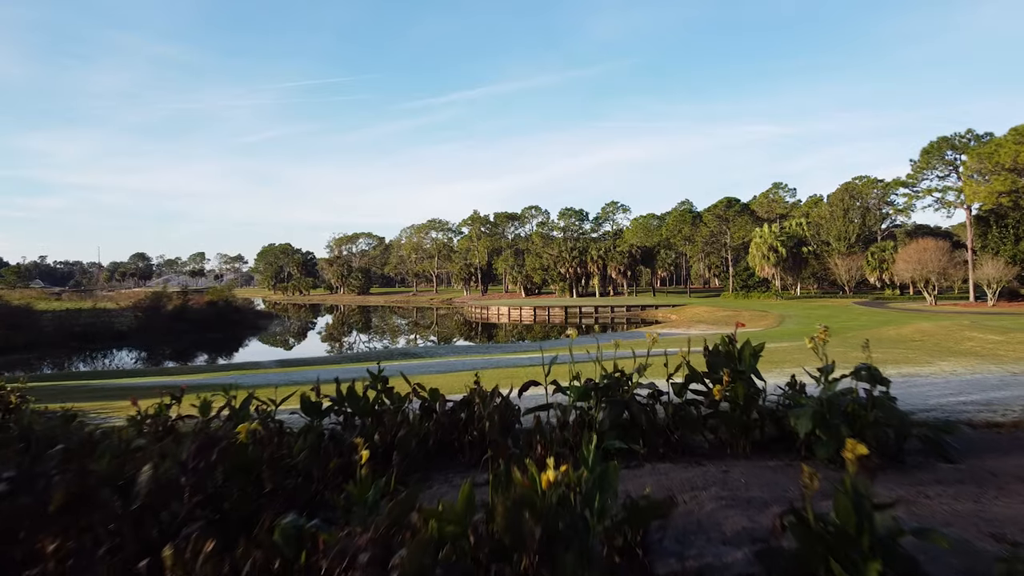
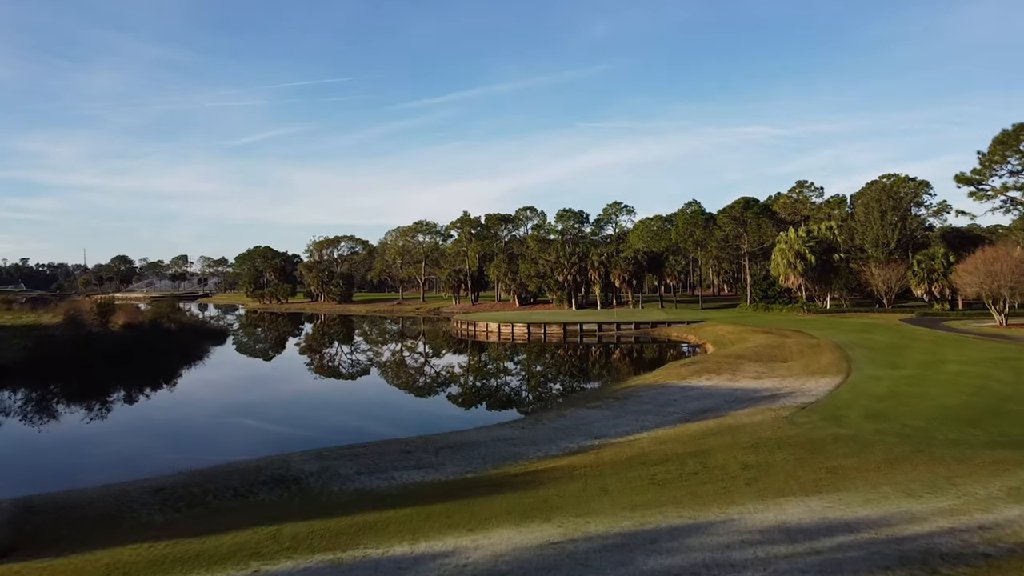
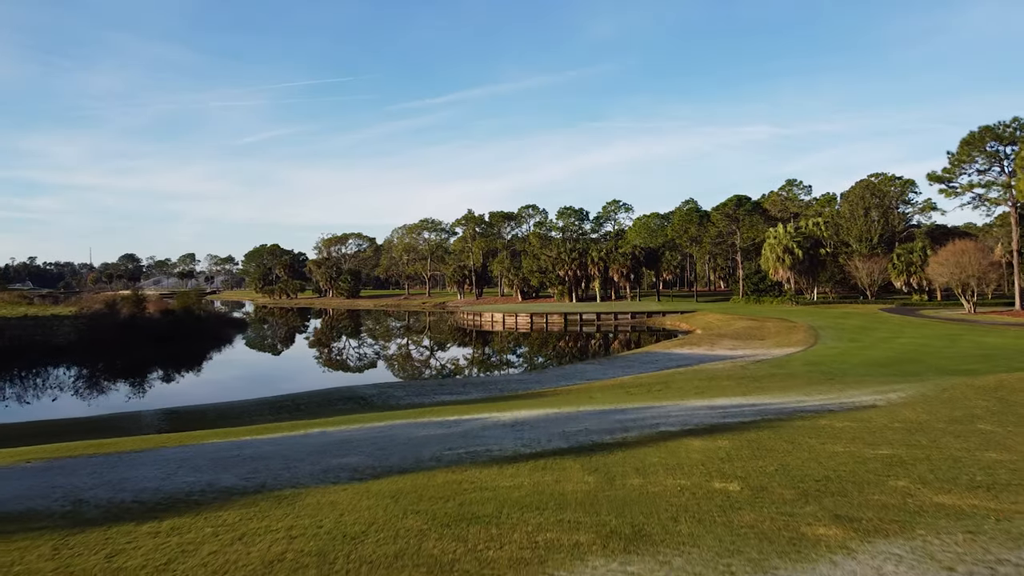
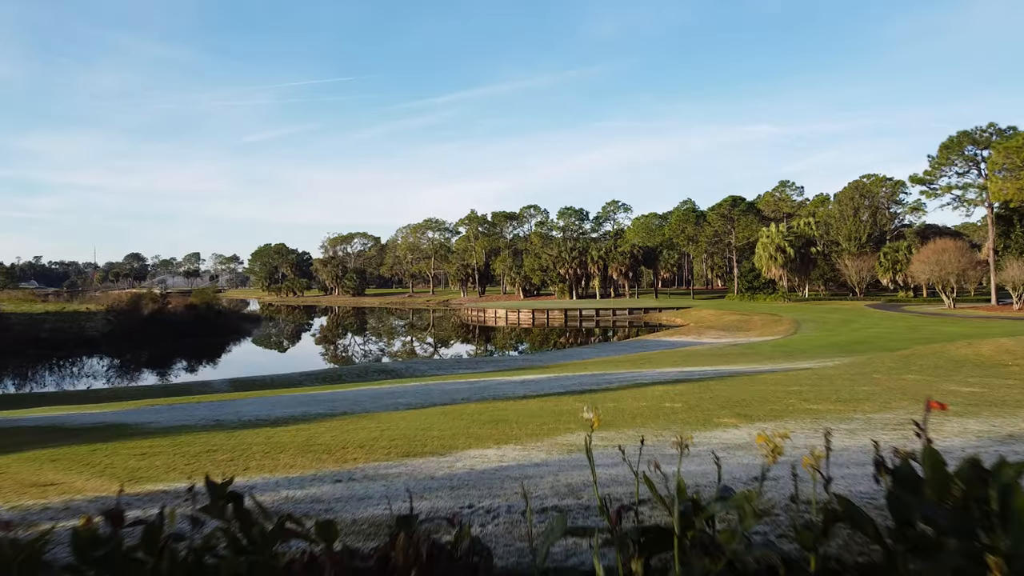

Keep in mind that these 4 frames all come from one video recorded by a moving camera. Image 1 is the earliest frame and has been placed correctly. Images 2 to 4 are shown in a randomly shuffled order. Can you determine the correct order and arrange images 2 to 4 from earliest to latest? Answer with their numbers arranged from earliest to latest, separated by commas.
4, 3, 2
